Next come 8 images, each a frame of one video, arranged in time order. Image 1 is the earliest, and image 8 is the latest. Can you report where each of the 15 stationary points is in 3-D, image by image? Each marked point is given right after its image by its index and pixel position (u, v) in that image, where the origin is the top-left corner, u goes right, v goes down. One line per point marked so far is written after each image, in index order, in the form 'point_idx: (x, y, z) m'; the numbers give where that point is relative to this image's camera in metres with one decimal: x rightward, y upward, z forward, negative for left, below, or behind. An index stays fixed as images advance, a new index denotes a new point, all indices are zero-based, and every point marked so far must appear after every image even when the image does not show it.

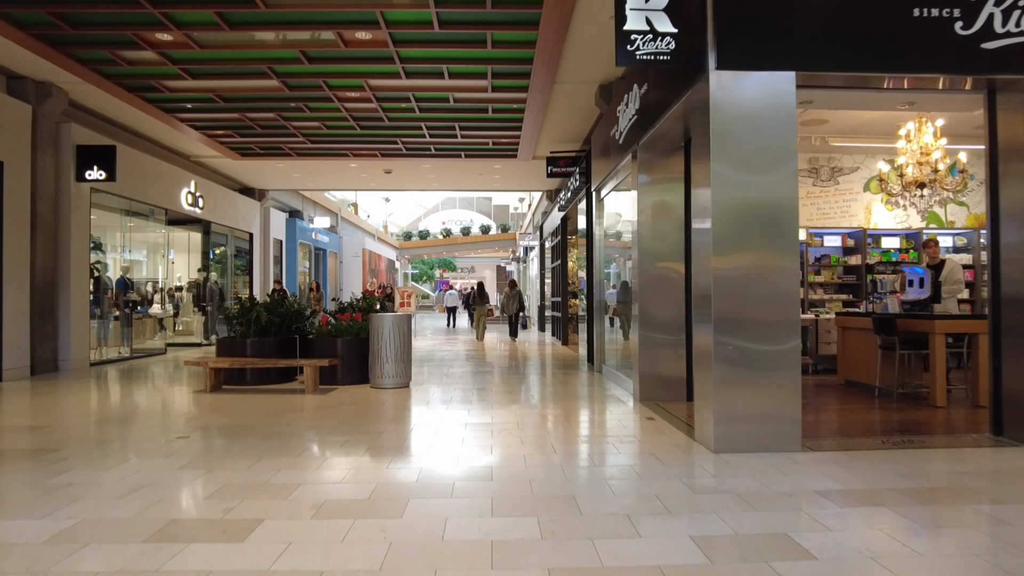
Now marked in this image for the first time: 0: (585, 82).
0: (+0.9, +2.6, +8.4) m
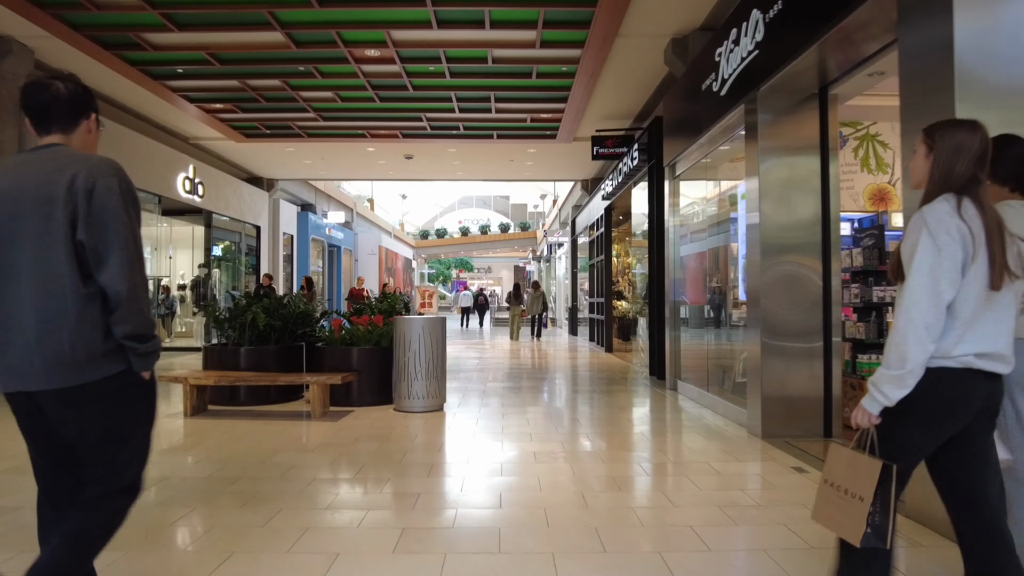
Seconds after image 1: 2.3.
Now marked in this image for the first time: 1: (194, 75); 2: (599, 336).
0: (+1.5, +2.6, +6.9) m
1: (-3.7, +2.5, +7.9) m
2: (+1.6, -0.9, +12.4) m
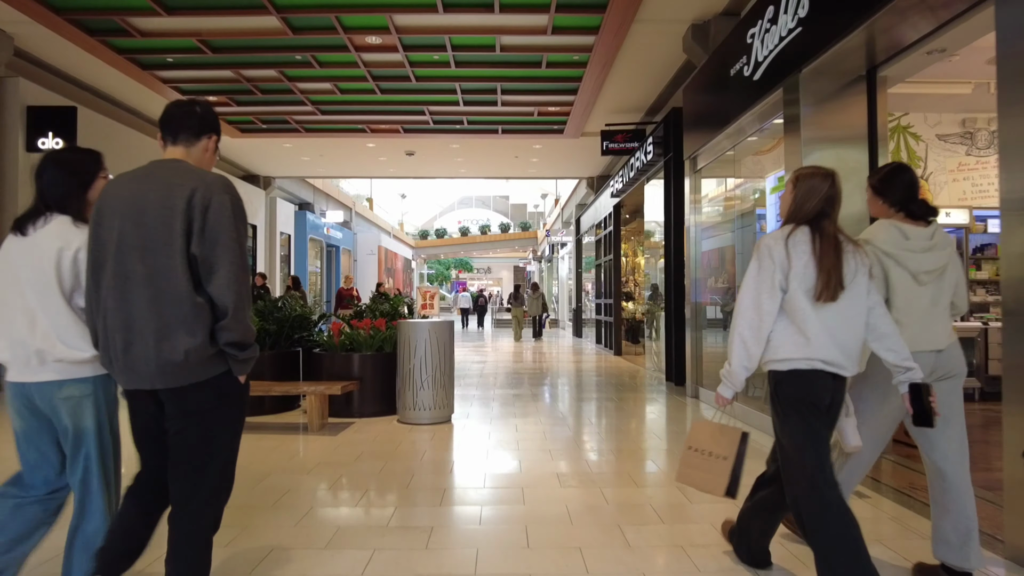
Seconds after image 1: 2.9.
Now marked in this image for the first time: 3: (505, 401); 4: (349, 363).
0: (+1.6, +2.6, +6.5) m
1: (-3.6, +2.5, +7.5) m
2: (+1.7, -0.9, +12.0) m
3: (-0.1, -1.3, +7.5) m
4: (-1.3, -0.6, +5.2) m
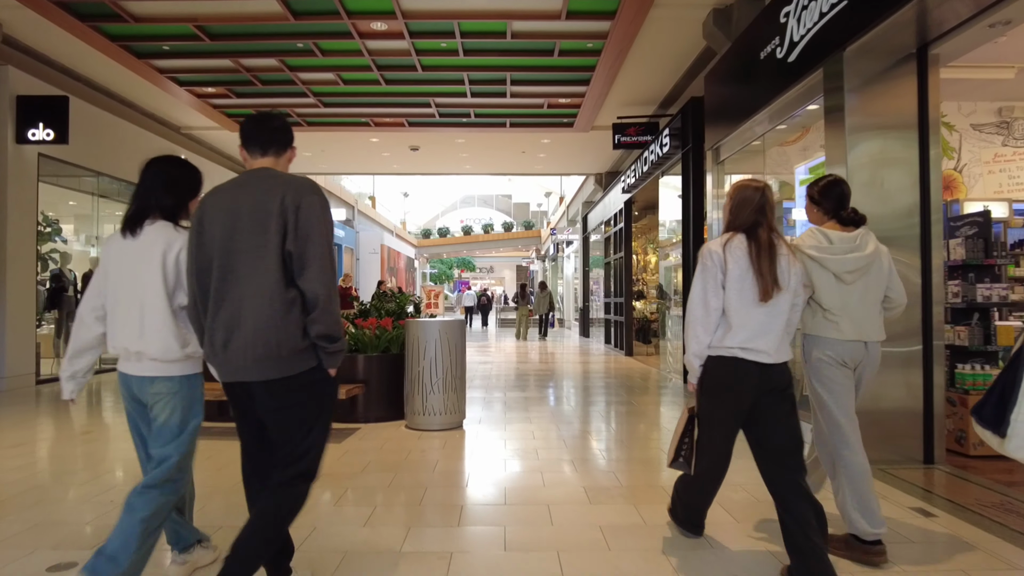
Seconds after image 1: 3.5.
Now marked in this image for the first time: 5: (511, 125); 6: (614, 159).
0: (+1.7, +2.6, +6.2) m
1: (-3.5, +2.5, +7.2) m
2: (+1.8, -0.9, +11.7) m
3: (0.0, -1.2, +7.2) m
4: (-1.2, -0.6, +4.9) m
5: (0.0, +2.4, +9.8) m
6: (+1.8, +2.3, +12.0) m
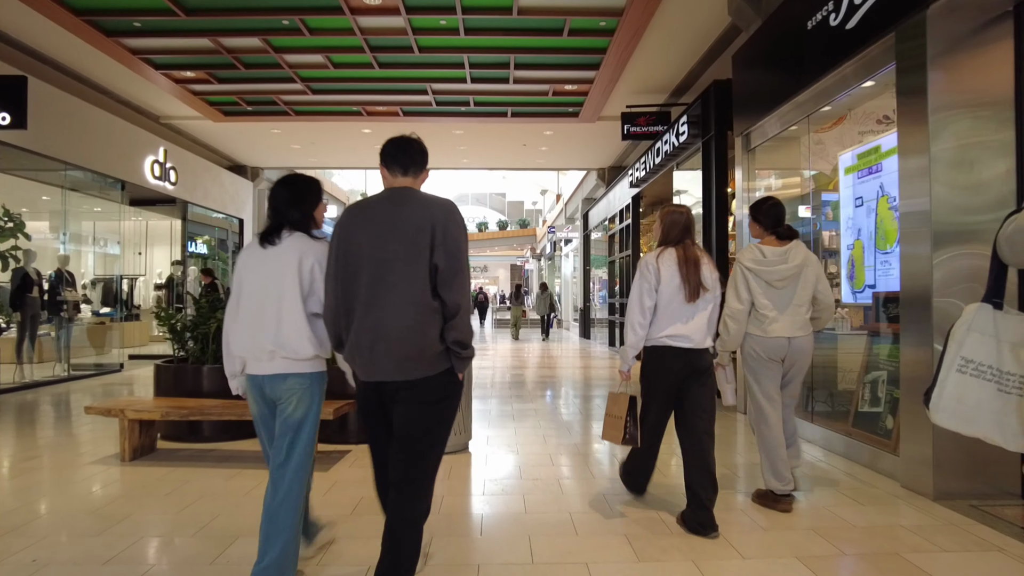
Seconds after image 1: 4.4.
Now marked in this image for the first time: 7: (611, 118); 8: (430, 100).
0: (+1.7, +2.6, +5.7) m
1: (-3.5, +2.5, +6.5) m
2: (+1.8, -0.9, +11.1) m
3: (+0.1, -1.3, +6.6) m
4: (-1.1, -0.6, +4.3) m
5: (0.0, +2.4, +9.2) m
6: (+1.8, +2.3, +11.4) m
7: (+1.4, +2.4, +9.5) m
8: (-1.1, +2.4, +8.6) m
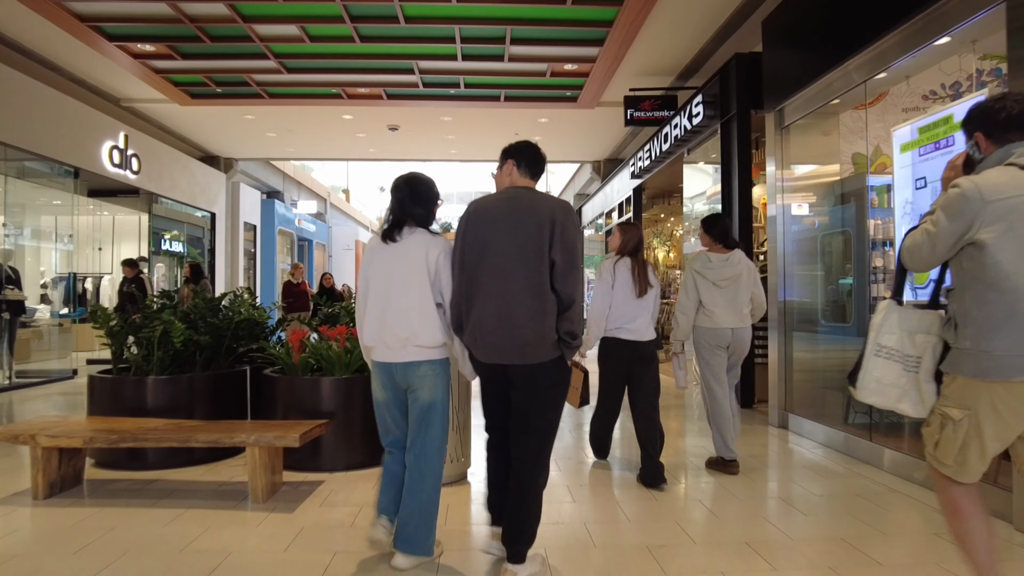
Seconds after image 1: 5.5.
0: (+1.7, +2.6, +5.0) m
1: (-3.5, +2.5, +5.7) m
2: (+1.7, -0.9, +10.5) m
3: (+0.1, -1.2, +5.9) m
4: (-1.1, -0.5, +3.6) m
5: (-0.1, +2.4, +8.6) m
6: (+1.7, +2.3, +10.7) m
7: (+1.3, +2.4, +8.8) m
8: (-1.1, +2.5, +7.9) m
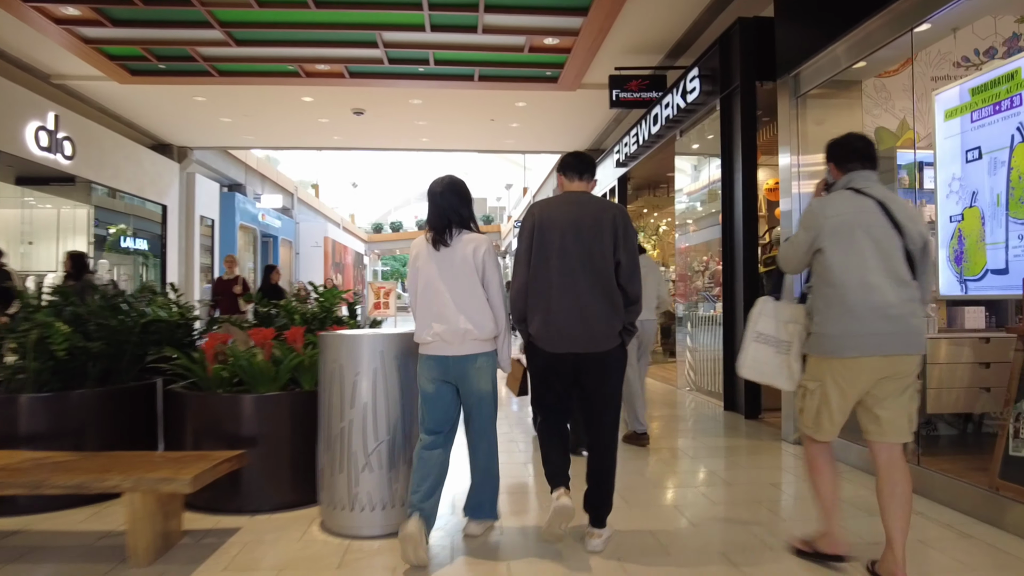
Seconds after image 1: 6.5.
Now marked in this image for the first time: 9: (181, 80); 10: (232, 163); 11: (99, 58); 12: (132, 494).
0: (+1.6, +2.7, +4.4) m
1: (-3.7, +2.5, +4.9) m
2: (+1.4, -0.8, +9.8) m
3: (-0.1, -1.2, +5.2) m
4: (-1.2, -0.5, +2.9) m
5: (-0.4, +2.5, +7.8) m
6: (+1.3, +2.4, +10.1) m
7: (+1.0, +2.5, +8.2) m
8: (-1.4, +2.5, +7.2) m
9: (-3.9, +2.5, +8.0) m
10: (-6.1, +2.7, +14.7) m
11: (-4.5, +2.5, +7.2) m
12: (-1.3, -0.7, +2.3) m
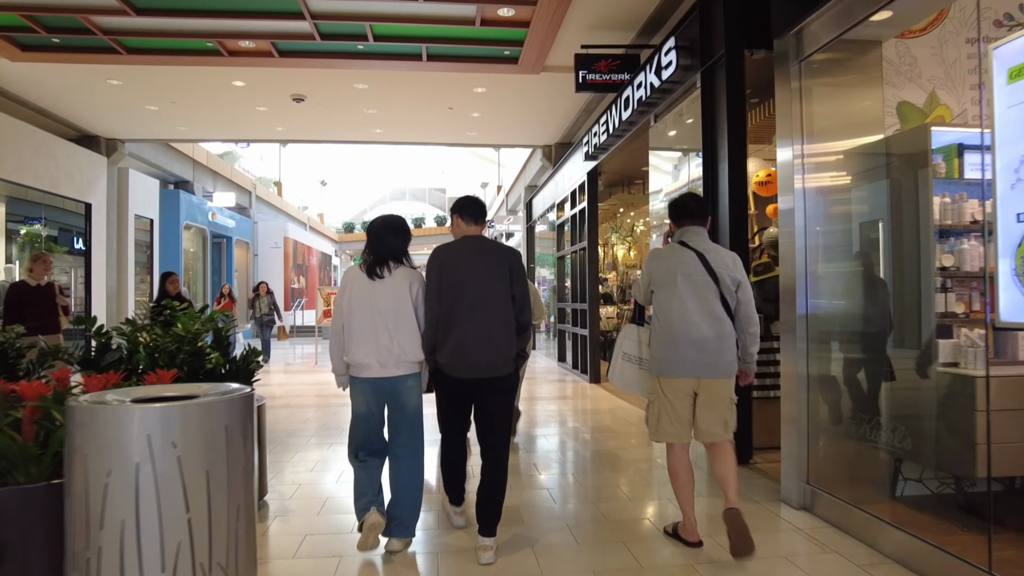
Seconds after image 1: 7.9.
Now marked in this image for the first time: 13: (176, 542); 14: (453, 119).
0: (+1.2, +2.6, +3.4) m
1: (-4.1, +2.4, +3.9) m
2: (+0.8, -0.9, +8.9) m
3: (-0.5, -1.3, +4.3) m
4: (-1.5, -0.6, +1.9) m
5: (-0.8, +2.4, +6.9) m
6: (+0.8, +2.3, +9.2) m
7: (+0.5, +2.4, +7.2) m
8: (-1.9, +2.4, +6.2) m
9: (-4.4, +2.4, +6.9) m
10: (-6.8, +2.6, +13.6) m
11: (-4.9, +2.4, +6.1) m
12: (-1.6, -0.8, +1.3) m
13: (-0.8, -0.6, +1.7) m
14: (-0.8, +2.3, +9.1) m
